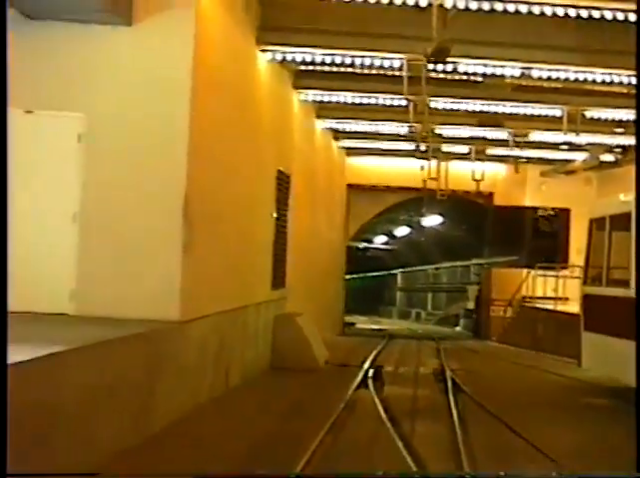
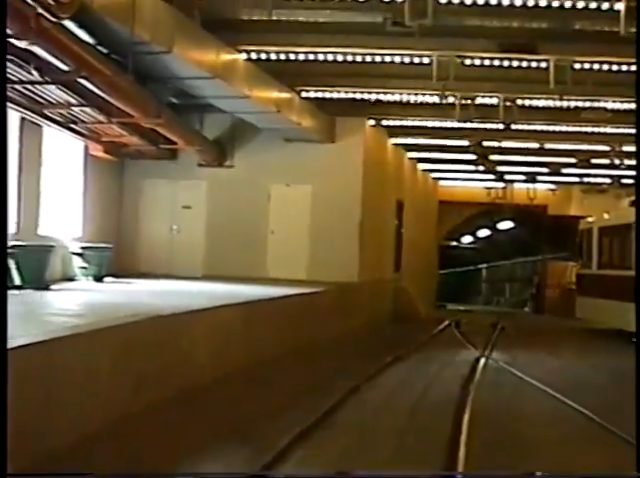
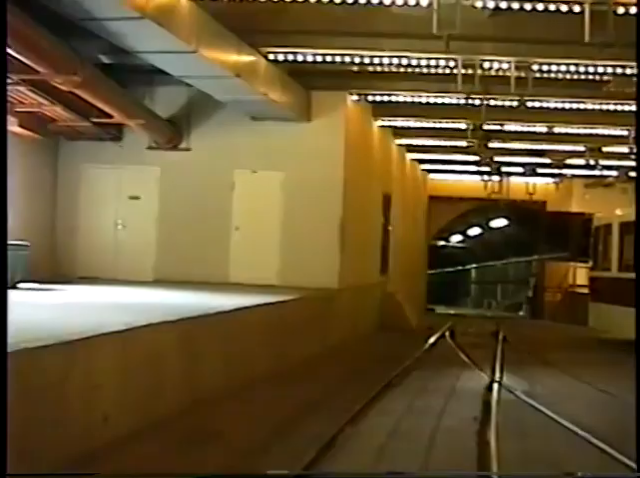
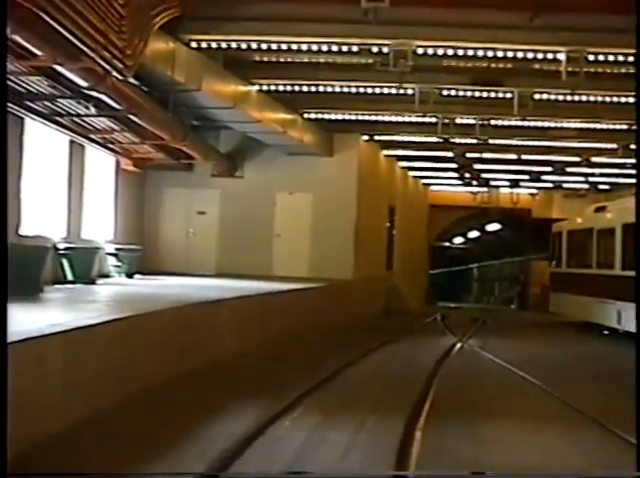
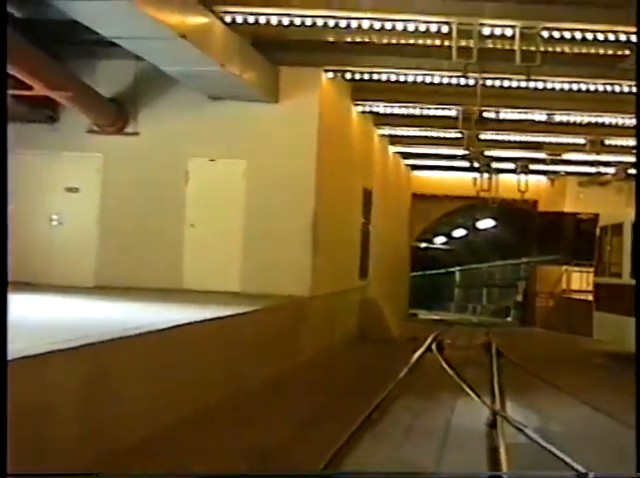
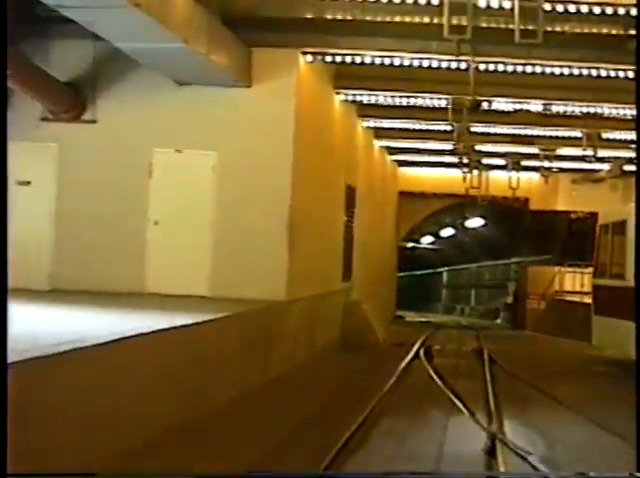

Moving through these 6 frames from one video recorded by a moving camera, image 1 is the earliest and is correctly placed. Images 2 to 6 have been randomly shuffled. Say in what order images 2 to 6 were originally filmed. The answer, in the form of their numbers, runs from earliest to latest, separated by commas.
6, 5, 3, 2, 4
